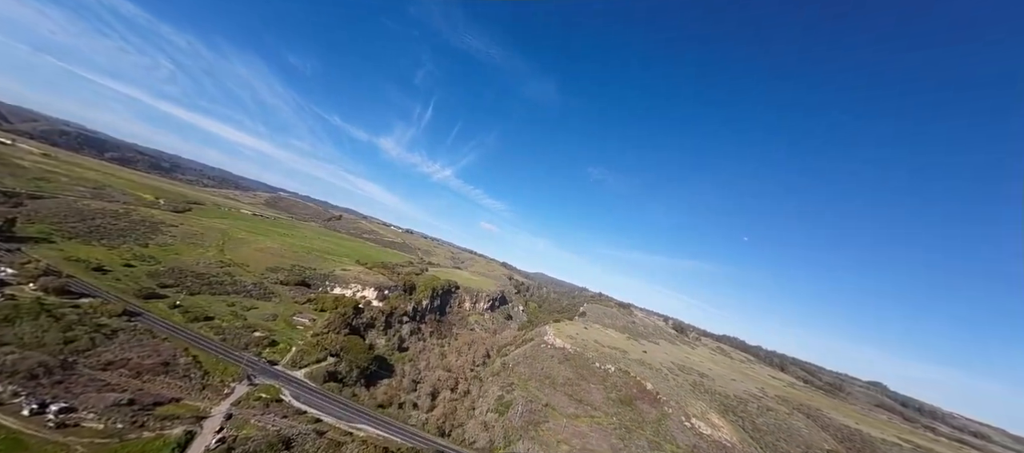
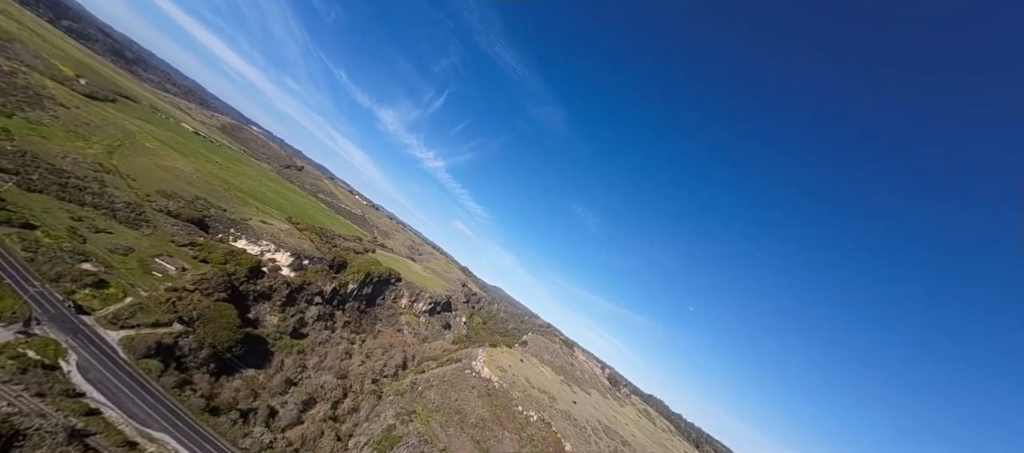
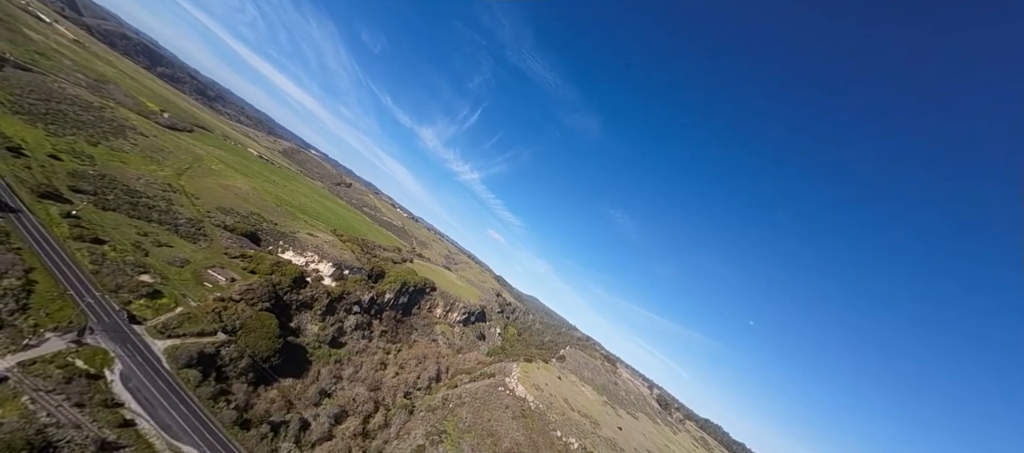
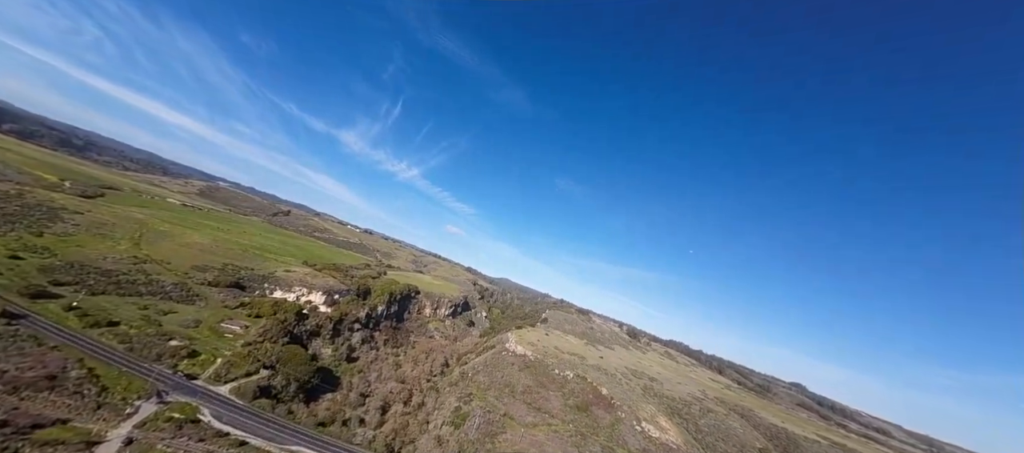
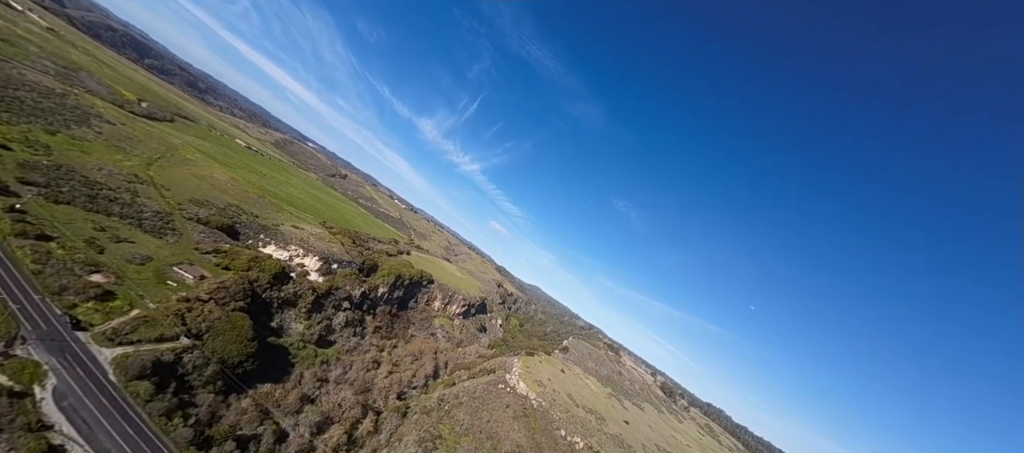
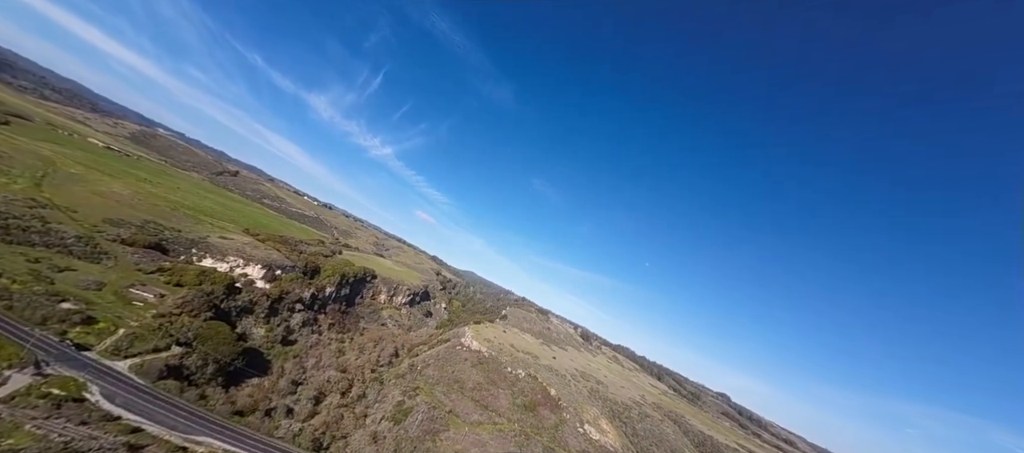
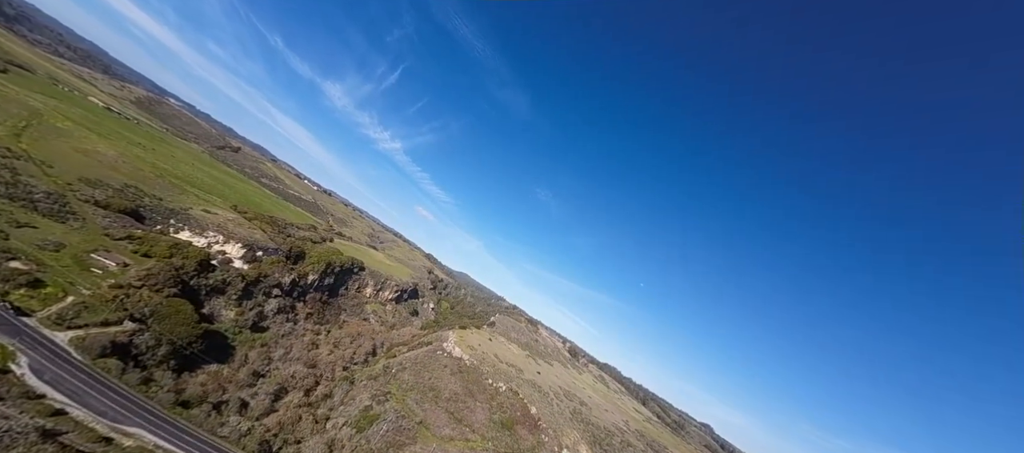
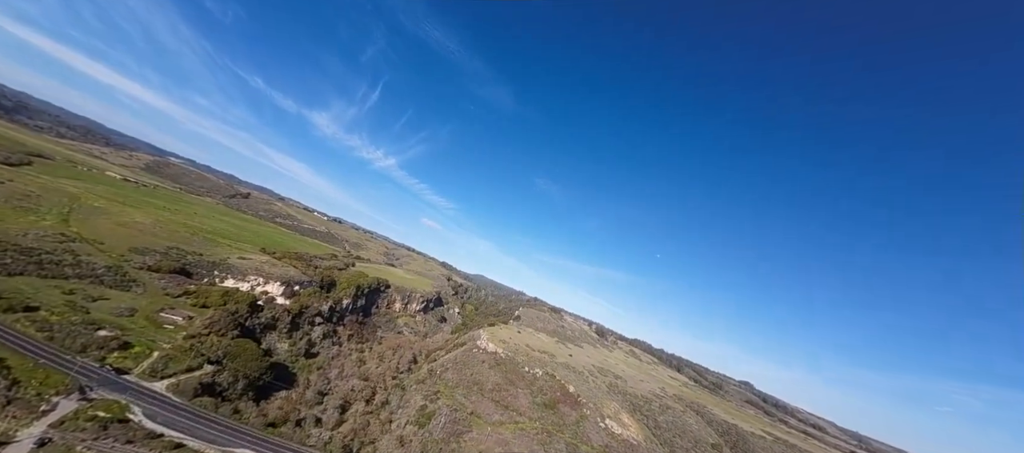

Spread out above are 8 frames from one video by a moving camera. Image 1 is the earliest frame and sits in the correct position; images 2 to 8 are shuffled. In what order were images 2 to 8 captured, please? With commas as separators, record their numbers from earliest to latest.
4, 8, 6, 7, 2, 3, 5
